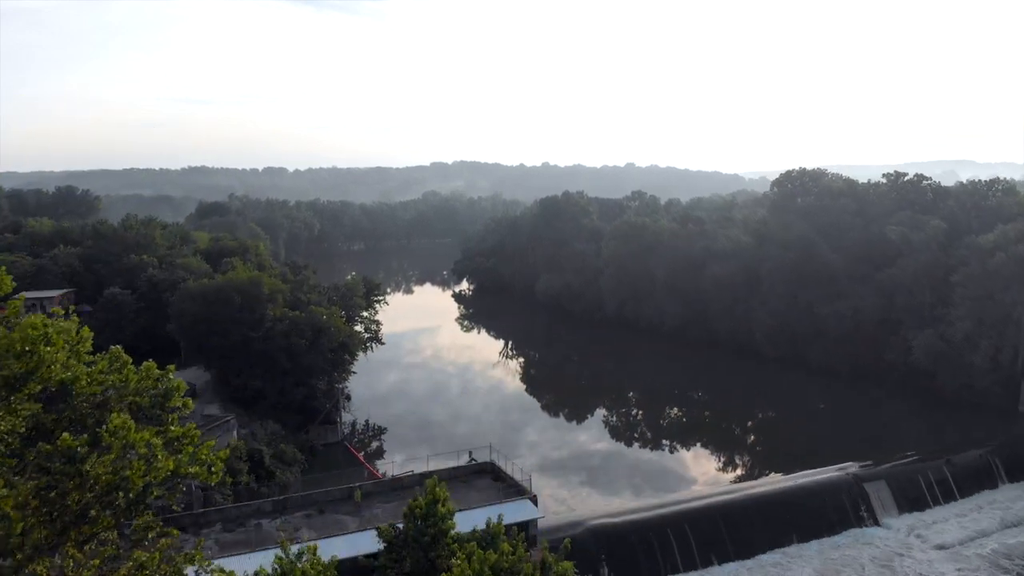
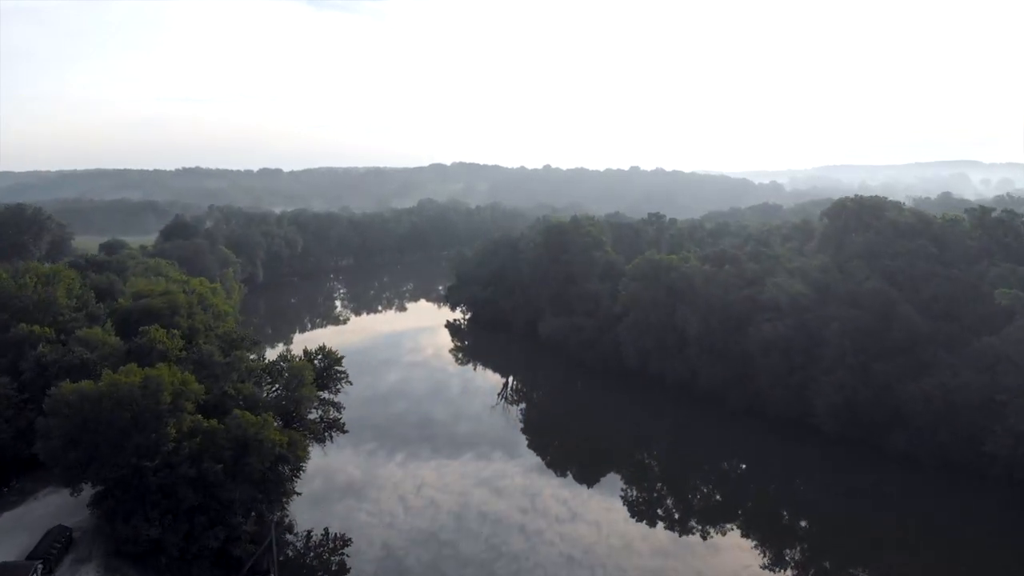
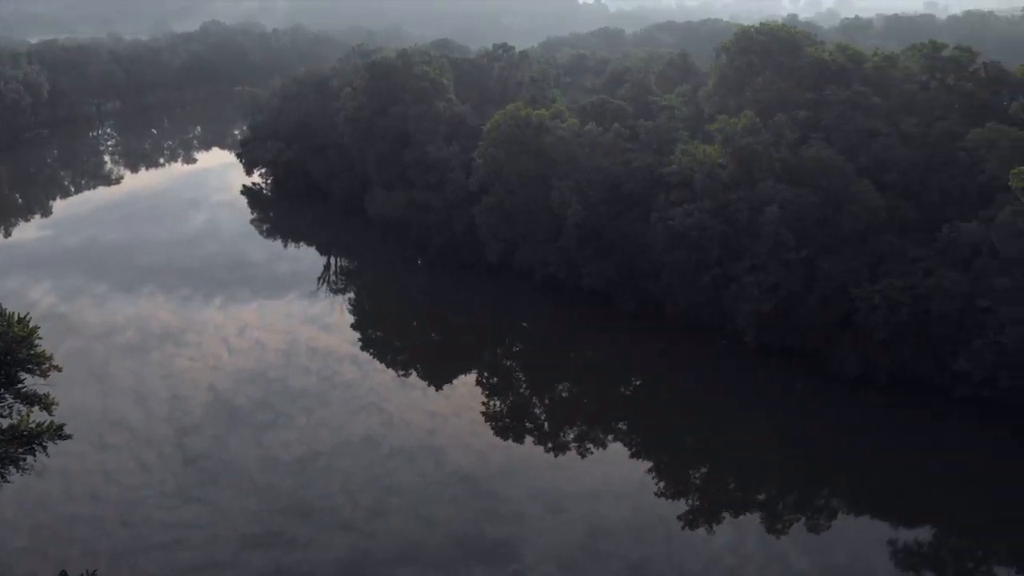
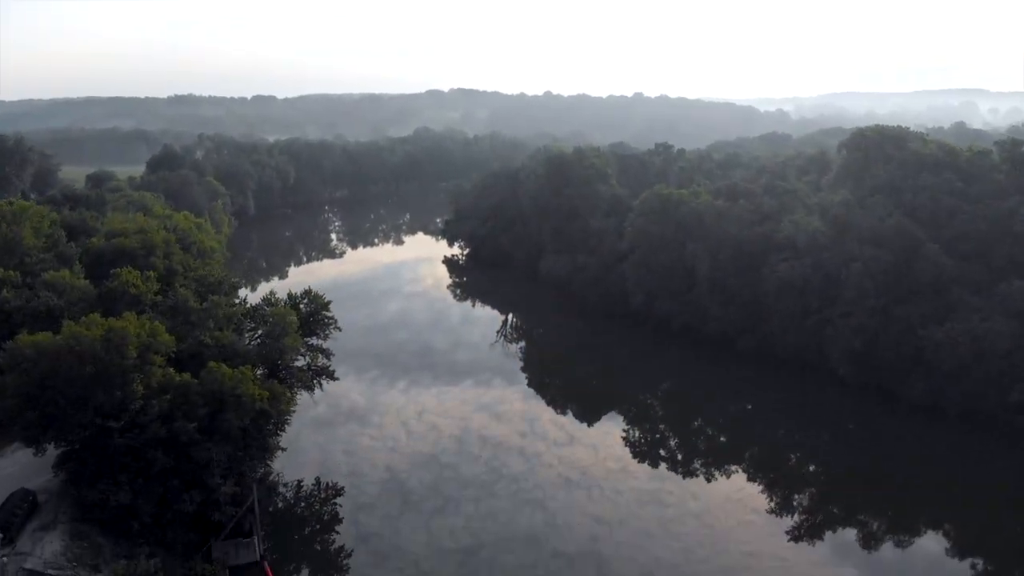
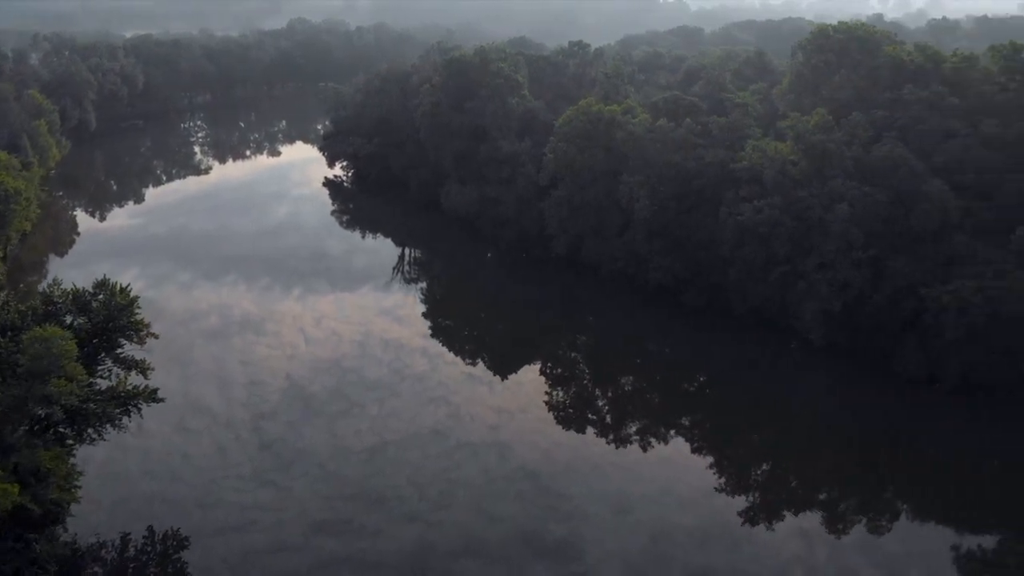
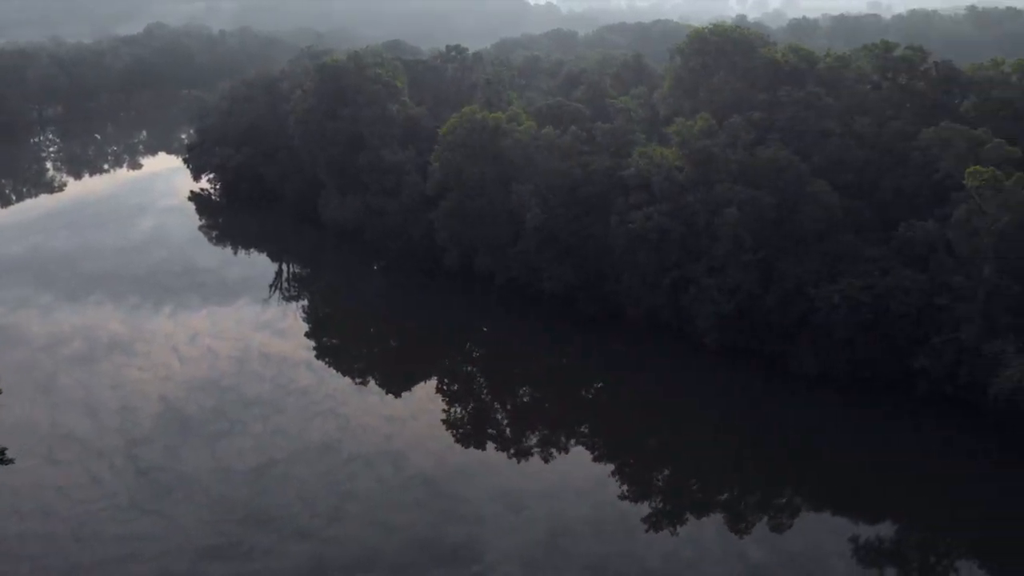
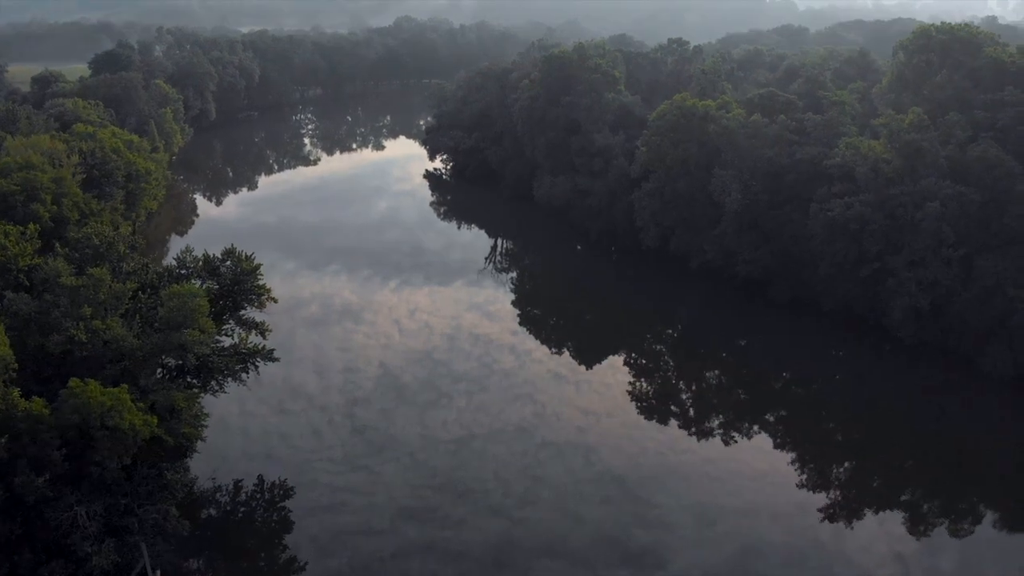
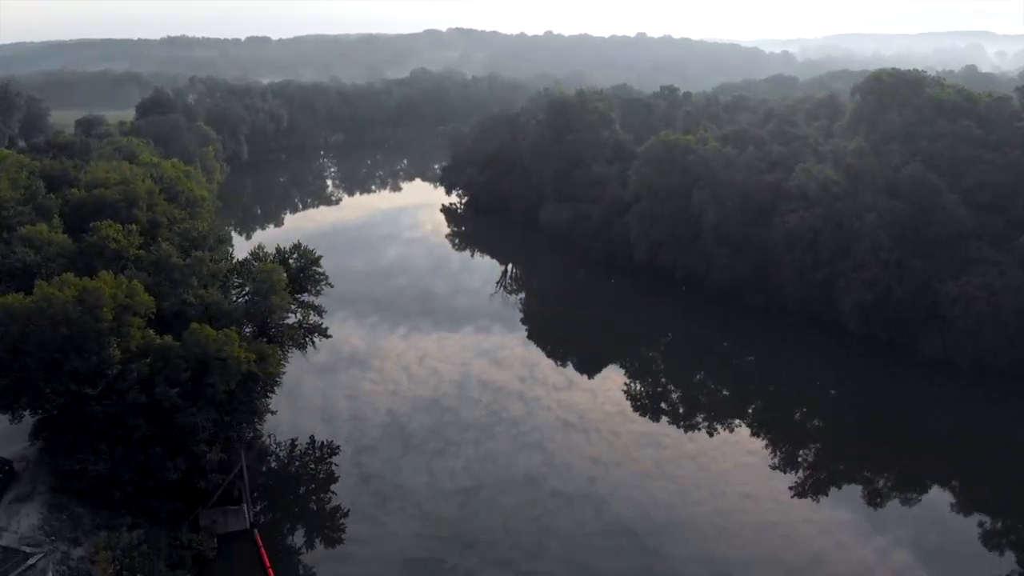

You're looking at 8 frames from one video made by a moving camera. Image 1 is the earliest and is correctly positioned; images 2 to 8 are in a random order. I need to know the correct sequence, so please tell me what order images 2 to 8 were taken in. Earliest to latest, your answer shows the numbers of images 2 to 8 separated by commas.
2, 4, 8, 7, 5, 3, 6
